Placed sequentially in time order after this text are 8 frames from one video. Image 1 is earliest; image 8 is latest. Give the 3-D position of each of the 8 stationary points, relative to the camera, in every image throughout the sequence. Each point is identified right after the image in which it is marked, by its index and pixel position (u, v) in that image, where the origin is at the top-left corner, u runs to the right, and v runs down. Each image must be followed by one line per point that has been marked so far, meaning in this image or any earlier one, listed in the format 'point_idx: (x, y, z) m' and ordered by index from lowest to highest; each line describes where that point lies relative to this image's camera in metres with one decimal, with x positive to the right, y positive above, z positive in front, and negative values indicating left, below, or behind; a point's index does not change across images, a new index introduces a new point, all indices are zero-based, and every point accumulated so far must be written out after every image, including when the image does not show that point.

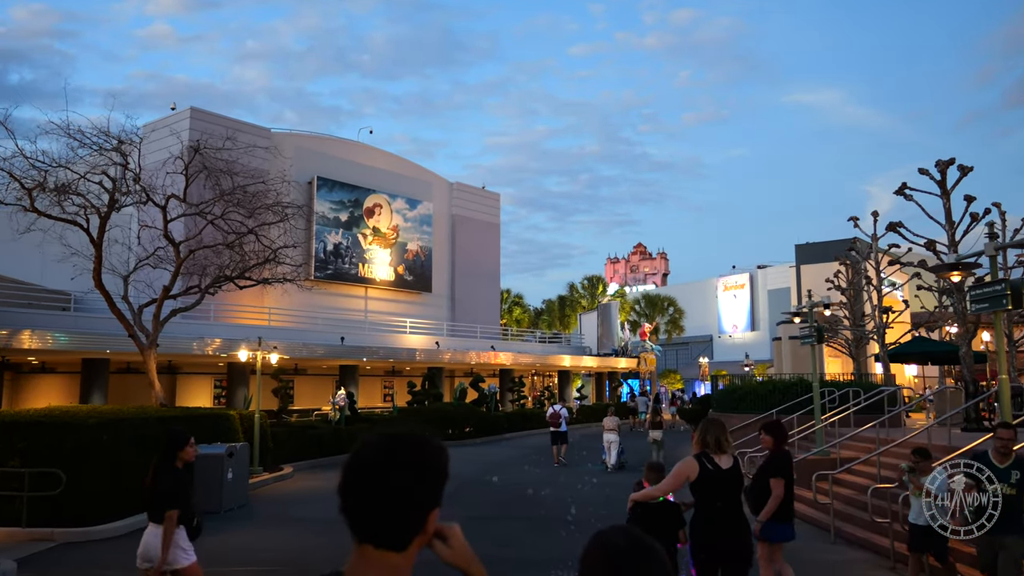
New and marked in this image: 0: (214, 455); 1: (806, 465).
0: (-5.6, -3.1, +14.9) m
1: (+5.6, -3.4, +15.2) m
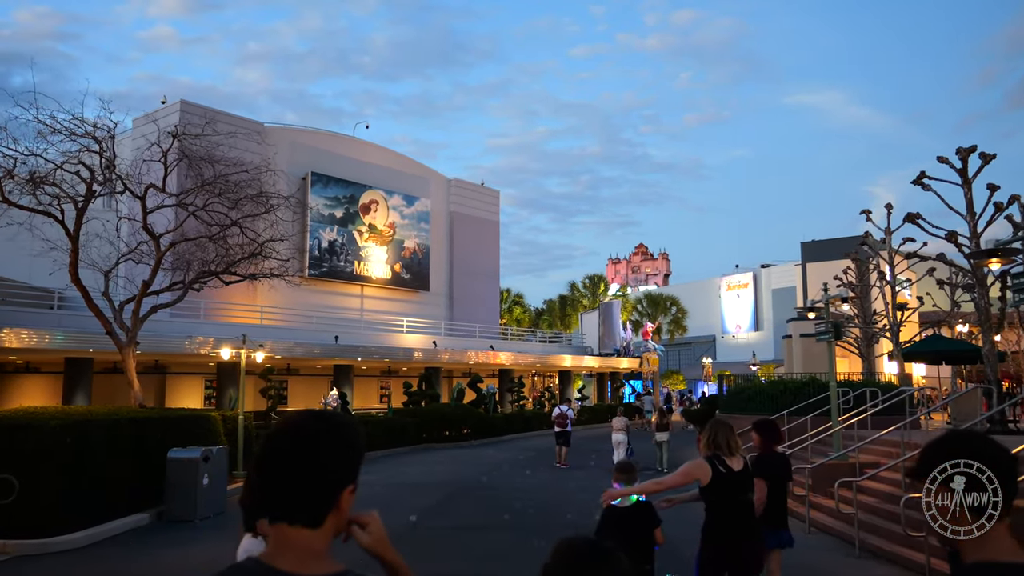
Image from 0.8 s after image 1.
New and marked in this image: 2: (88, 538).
0: (-5.7, -3.0, +13.9) m
1: (+5.5, -3.3, +14.2) m
2: (-6.3, -3.7, +11.8) m
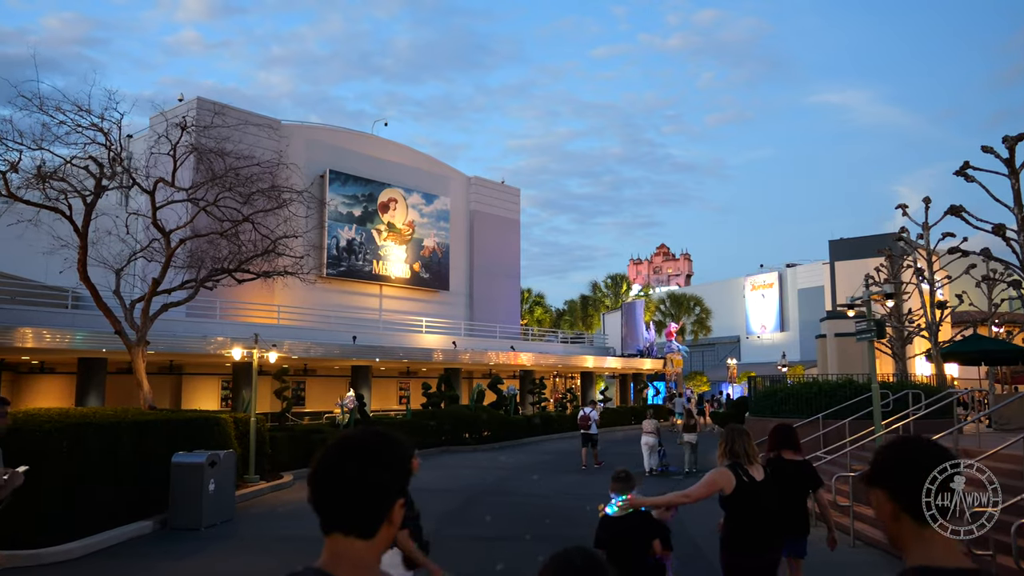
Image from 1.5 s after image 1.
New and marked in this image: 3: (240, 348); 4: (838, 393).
0: (-5.3, -2.9, +13.2) m
1: (+5.8, -3.2, +13.2) m
2: (-6.0, -3.7, +11.2) m
3: (-6.3, -1.4, +18.3) m
4: (+7.8, -2.5, +19.0) m
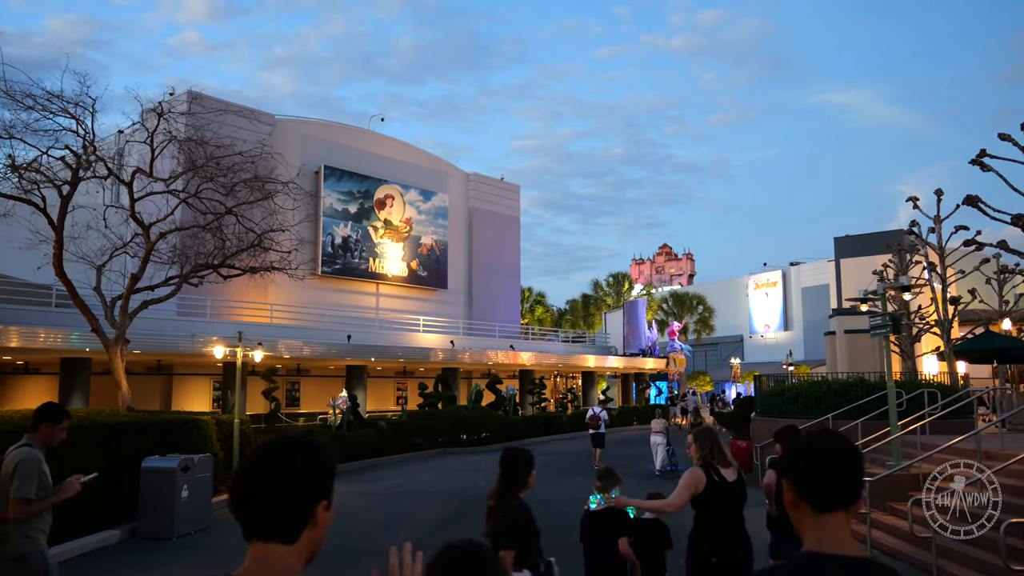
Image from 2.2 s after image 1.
0: (-5.4, -2.8, +12.4) m
1: (+5.7, -3.1, +12.4) m
2: (-6.1, -3.6, +10.4) m
3: (-6.4, -1.3, +17.5) m
4: (+7.7, -2.4, +18.2) m
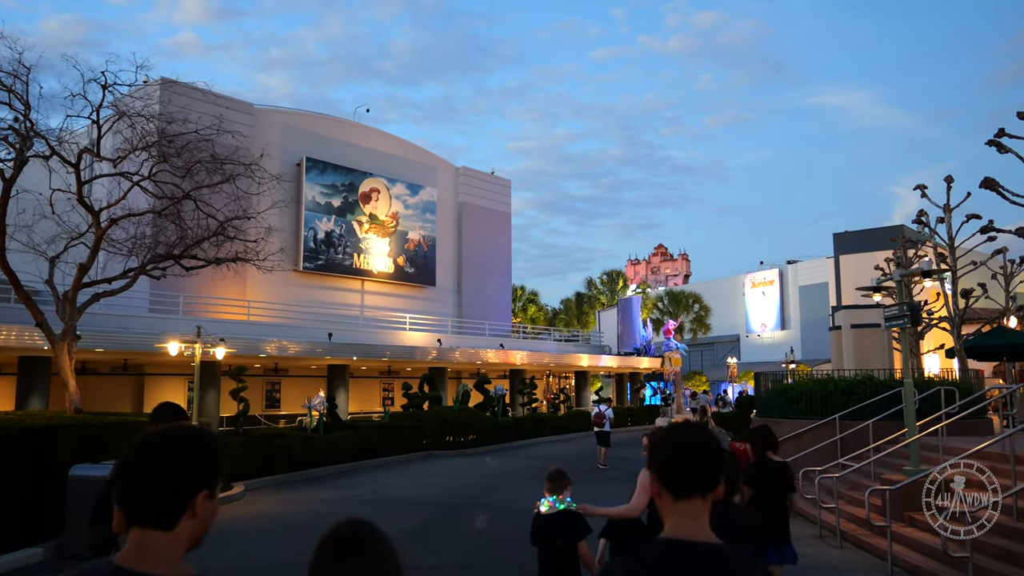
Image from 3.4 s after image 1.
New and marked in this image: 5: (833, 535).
0: (-5.8, -2.6, +11.0) m
1: (+5.4, -2.9, +11.1) m
2: (-6.5, -3.4, +9.0) m
3: (-6.8, -1.1, +16.1) m
4: (+7.3, -2.2, +16.8) m
5: (+4.8, -3.7, +11.8) m
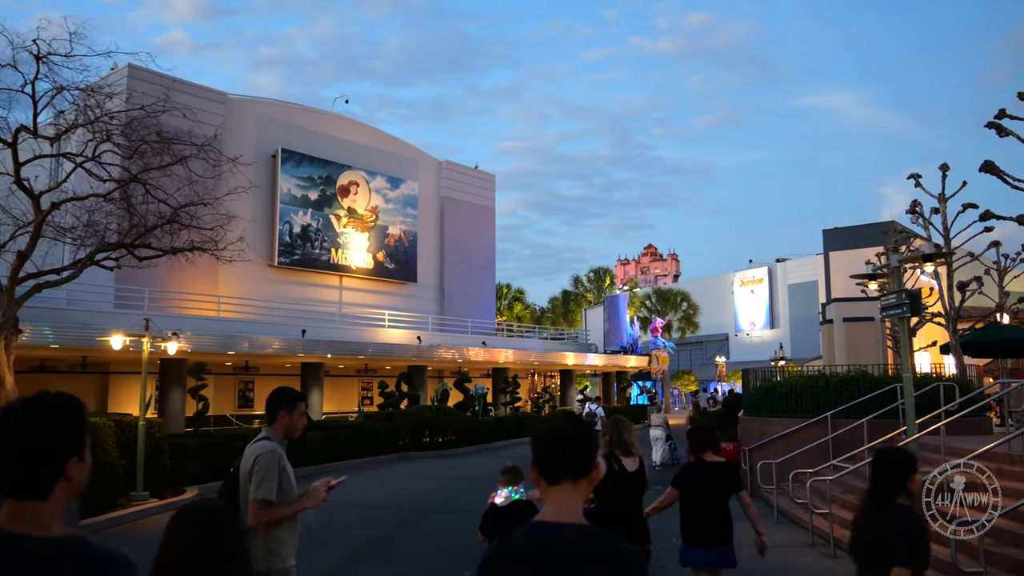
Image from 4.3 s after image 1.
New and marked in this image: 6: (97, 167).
0: (-6.3, -2.4, +9.9) m
1: (+4.9, -2.7, +10.1) m
2: (-6.9, -3.2, +7.9) m
3: (-7.3, -0.9, +15.0) m
4: (+6.8, -2.0, +15.9) m
5: (+4.3, -3.5, +10.8) m
6: (-8.1, +2.4, +15.5) m
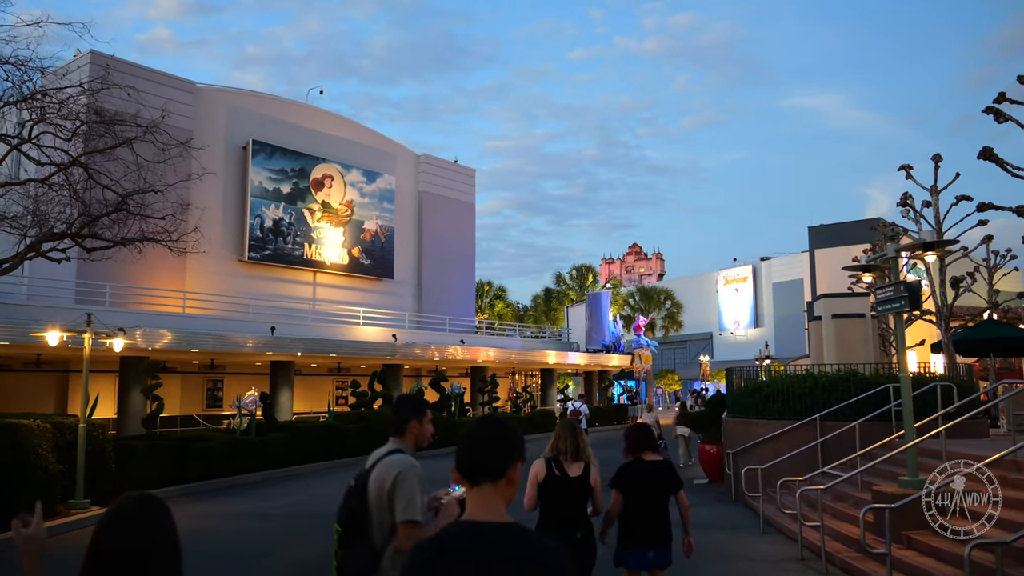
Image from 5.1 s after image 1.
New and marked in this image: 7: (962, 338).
0: (-6.7, -2.3, +8.8) m
1: (+4.4, -2.6, +9.2) m
2: (-7.4, -3.0, +6.8) m
3: (-7.8, -0.8, +13.8) m
4: (+6.2, -1.9, +15.0) m
5: (+3.8, -3.4, +9.9) m
6: (-8.6, +2.5, +14.4) m
7: (+11.2, -1.2, +19.7) m
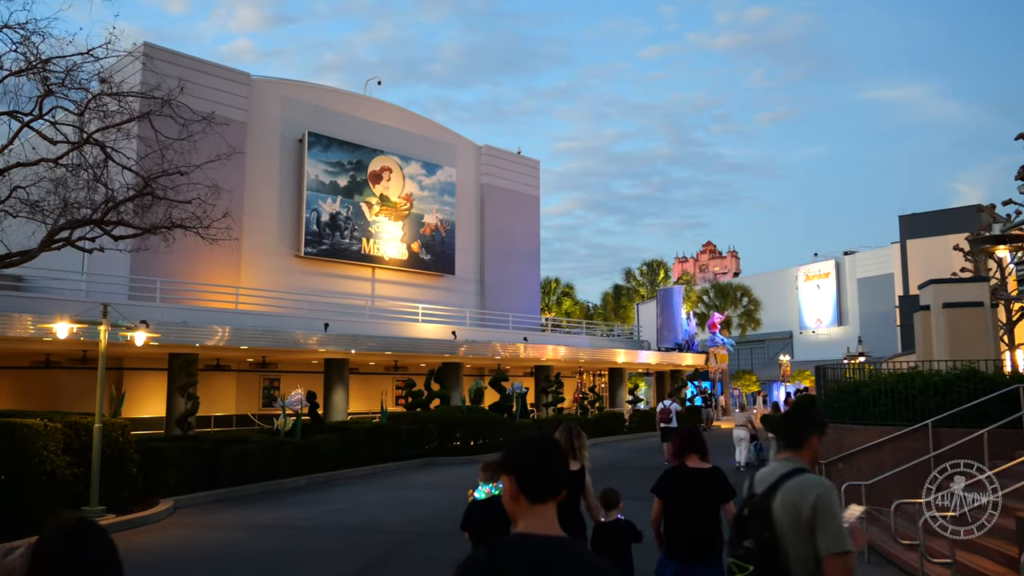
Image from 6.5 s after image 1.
0: (-6.3, -2.1, +7.6) m
1: (+4.8, -2.3, +7.0) m
2: (-7.1, -2.8, +5.7) m
3: (-7.0, -0.6, +12.7) m
4: (+7.1, -1.6, +12.7) m
5: (+4.2, -3.1, +7.8) m
6: (-7.8, +2.7, +13.3) m
7: (+12.5, -0.9, +16.9) m
